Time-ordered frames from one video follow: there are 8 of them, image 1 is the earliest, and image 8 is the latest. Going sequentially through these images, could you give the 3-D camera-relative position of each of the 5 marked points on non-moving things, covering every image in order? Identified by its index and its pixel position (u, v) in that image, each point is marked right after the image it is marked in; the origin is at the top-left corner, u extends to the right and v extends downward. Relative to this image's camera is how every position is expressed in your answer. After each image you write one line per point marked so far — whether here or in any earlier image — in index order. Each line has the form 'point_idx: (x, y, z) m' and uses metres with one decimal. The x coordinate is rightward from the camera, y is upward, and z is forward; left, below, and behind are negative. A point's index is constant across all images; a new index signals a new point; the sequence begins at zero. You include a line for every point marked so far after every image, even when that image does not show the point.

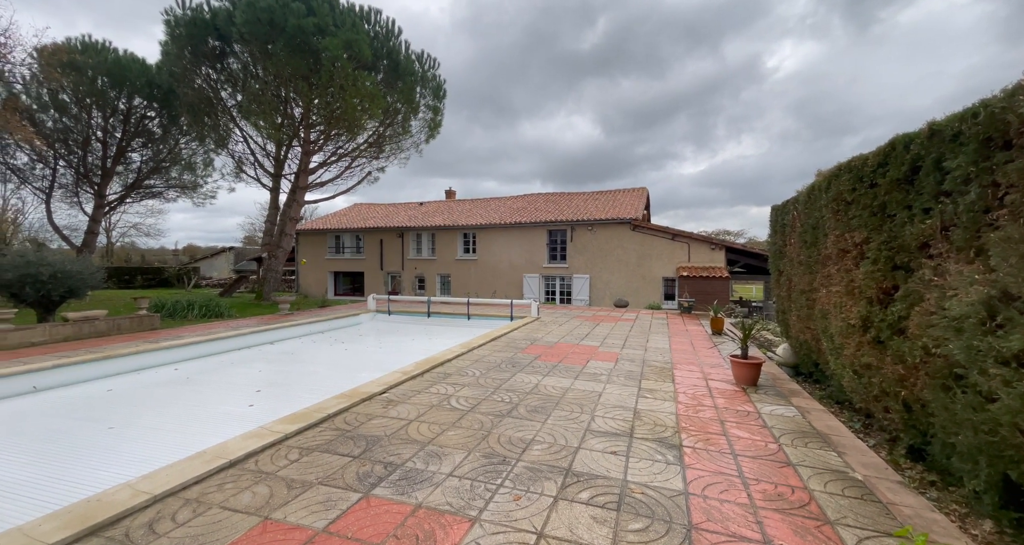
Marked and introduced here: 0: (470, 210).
0: (-1.8, +2.5, +17.3) m
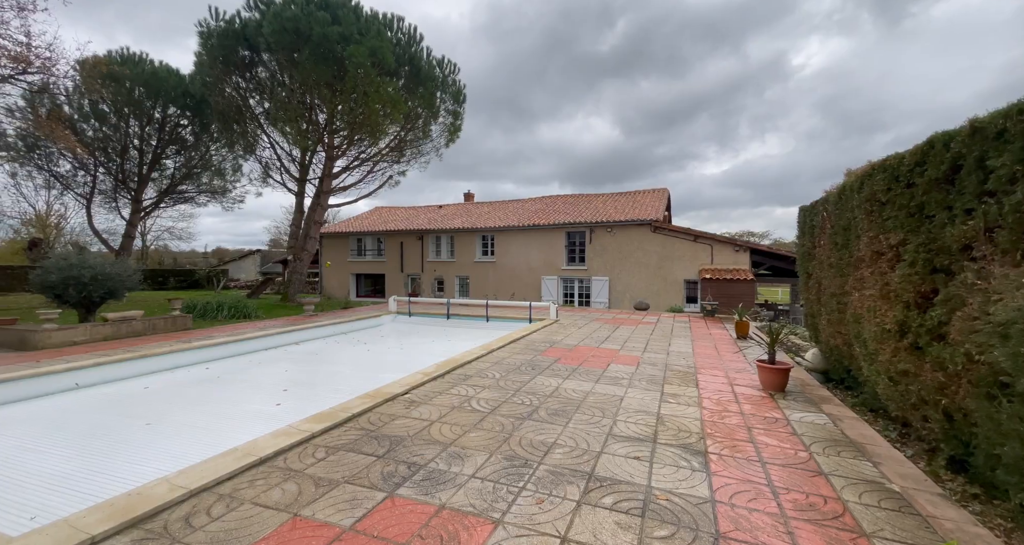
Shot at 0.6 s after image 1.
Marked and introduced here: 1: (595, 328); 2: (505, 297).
0: (-1.0, +2.4, +17.3) m
1: (+1.4, -1.0, +7.9) m
2: (-0.4, -0.8, +15.6) m
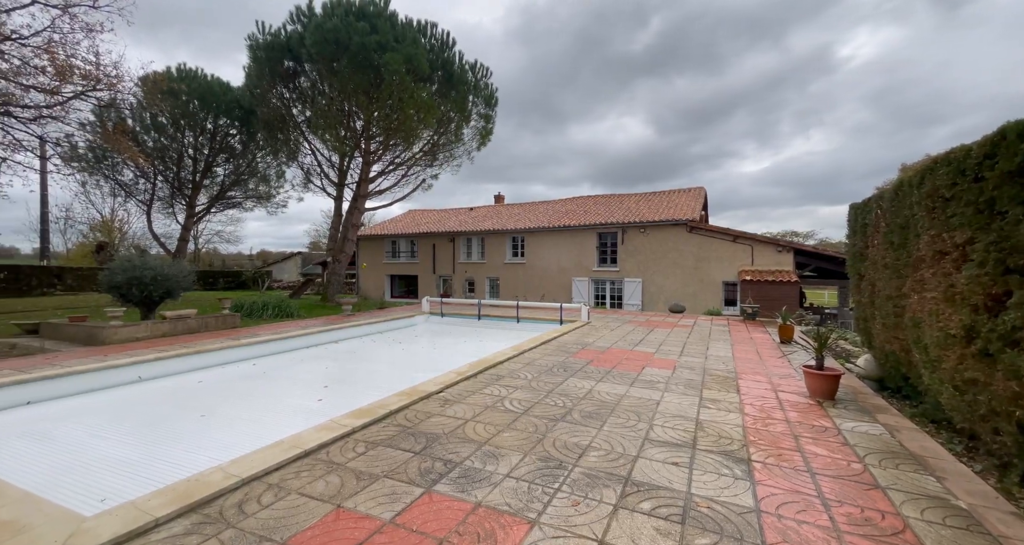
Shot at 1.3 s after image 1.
0: (+0.3, +2.3, +17.4) m
1: (+2.0, -1.0, +7.8) m
2: (+0.7, -0.9, +15.6) m
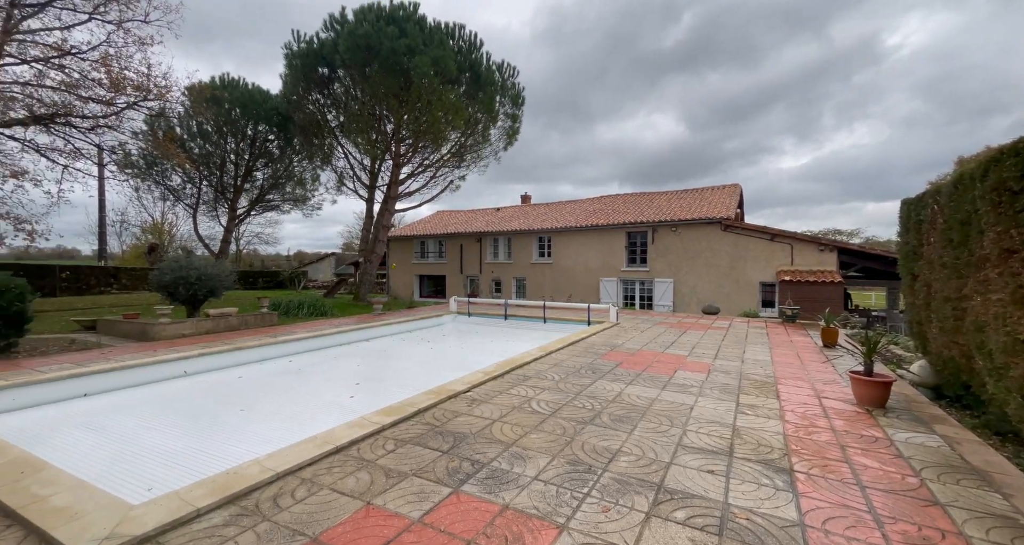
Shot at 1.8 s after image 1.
0: (+1.4, +2.3, +17.3) m
1: (+2.5, -1.0, +7.6) m
2: (+1.7, -0.9, +15.5) m
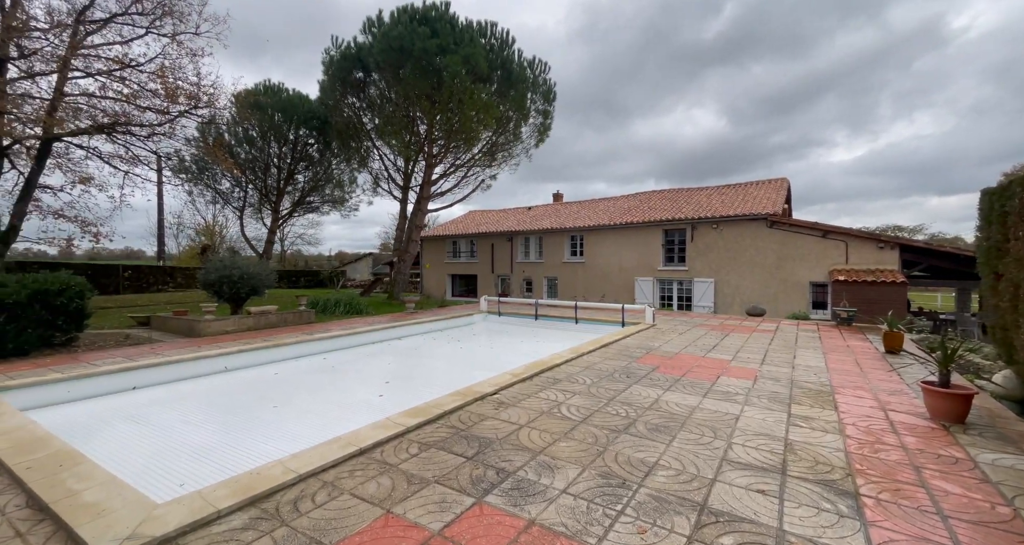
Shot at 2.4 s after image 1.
0: (+2.7, +2.3, +17.0) m
1: (+3.0, -1.0, +7.2) m
2: (+2.9, -0.9, +15.1) m
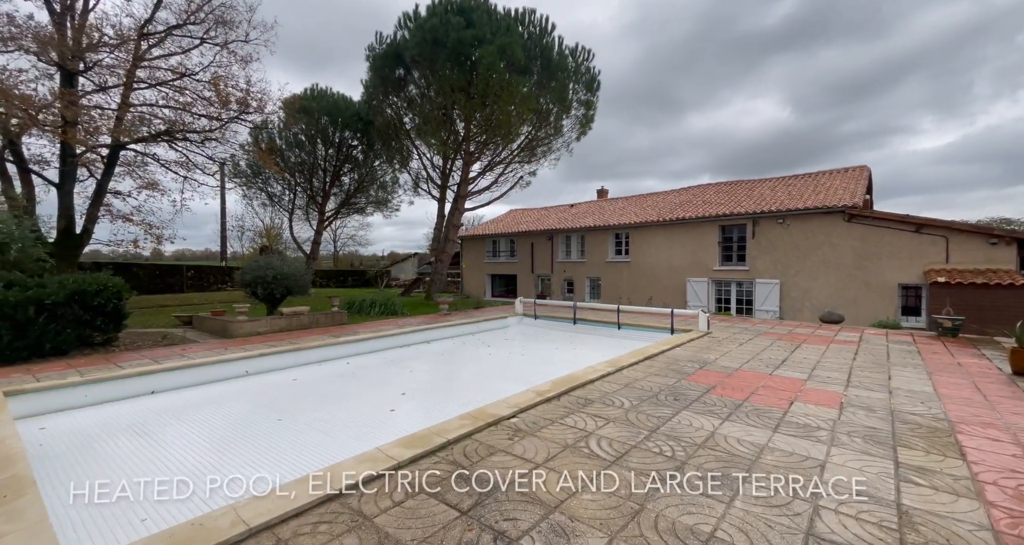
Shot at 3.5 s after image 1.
0: (+4.2, +2.3, +16.0) m
1: (+3.5, -1.0, +6.3) m
2: (+4.2, -0.9, +14.1) m
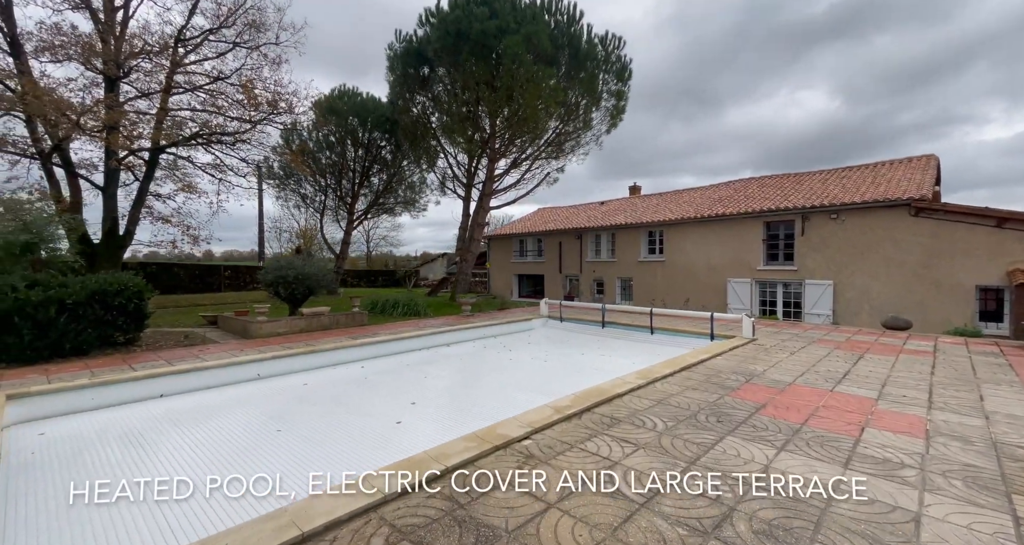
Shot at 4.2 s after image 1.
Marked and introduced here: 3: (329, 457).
0: (+5.1, +2.3, +15.2) m
1: (+3.8, -1.0, +5.5) m
2: (+5.0, -0.9, +13.4) m
3: (-1.4, -1.4, +3.6) m
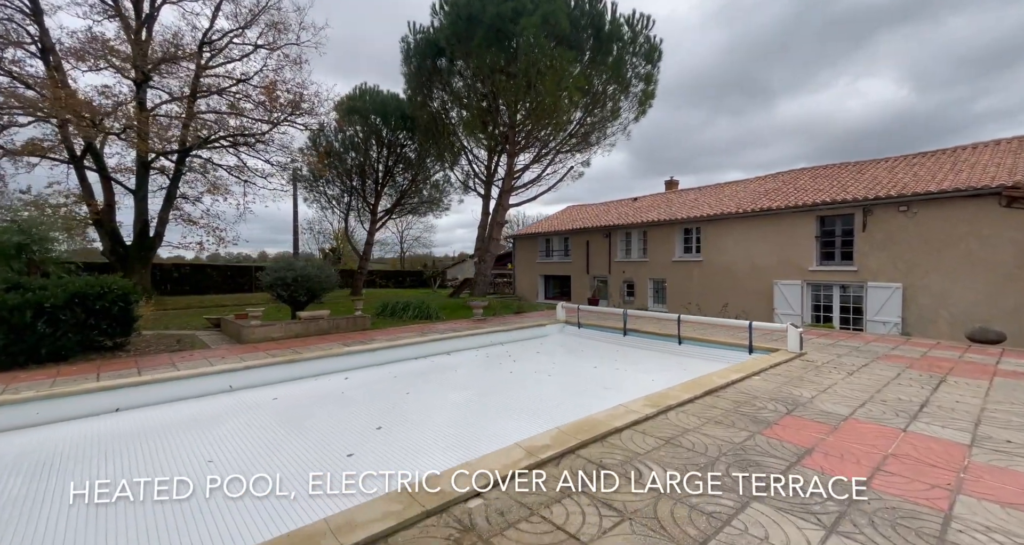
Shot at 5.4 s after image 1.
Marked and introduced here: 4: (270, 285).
0: (+5.8, +2.3, +14.0) m
1: (+3.7, -1.0, +4.5) m
2: (+5.6, -0.9, +12.1) m
3: (-1.7, -1.4, +2.9) m
4: (-4.7, -0.2, +8.7) m
